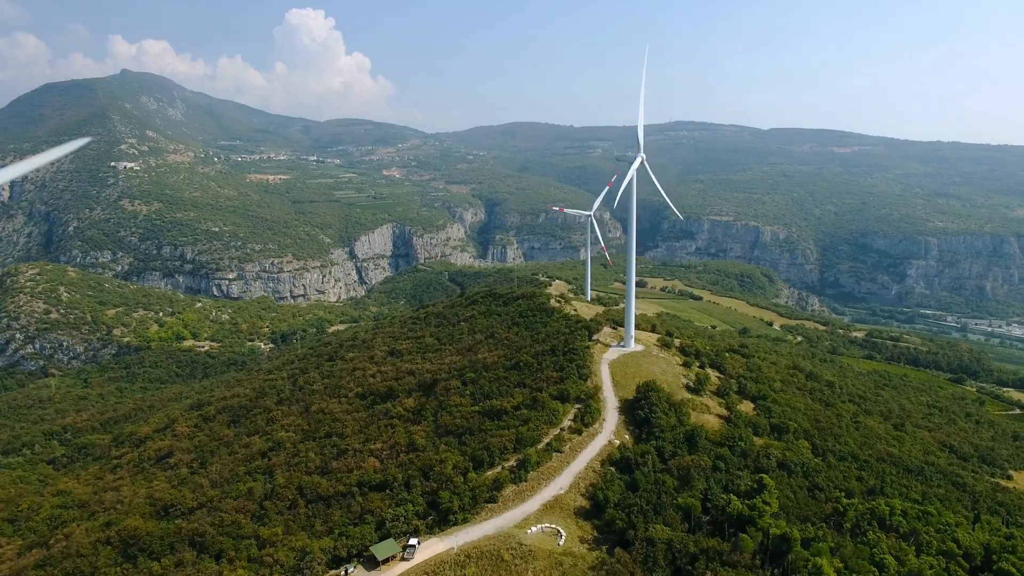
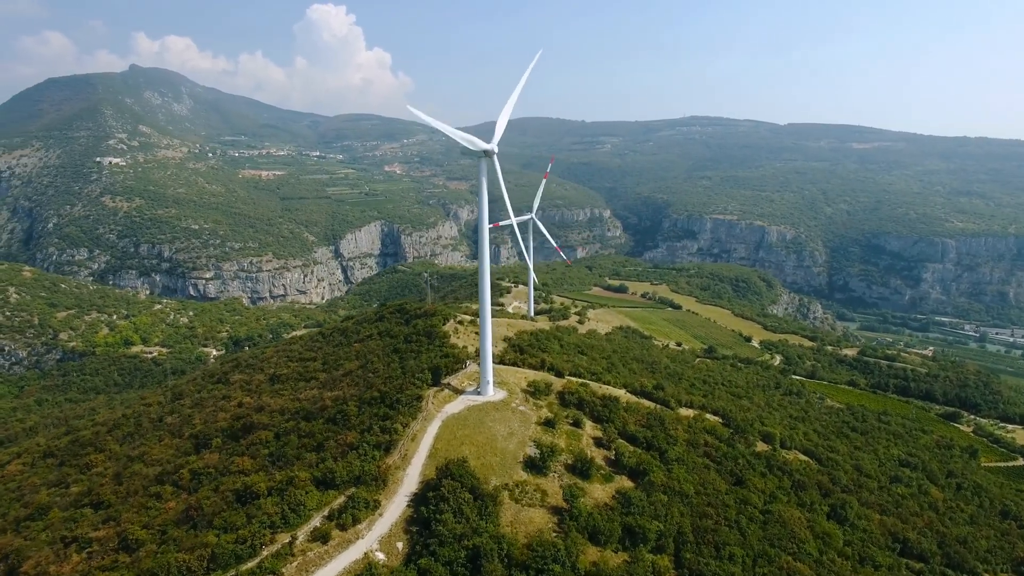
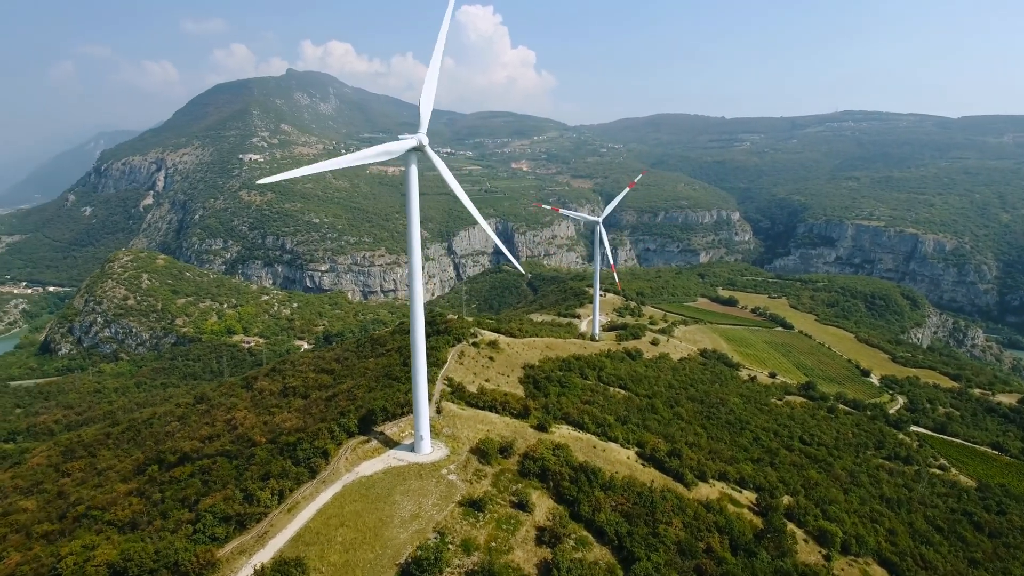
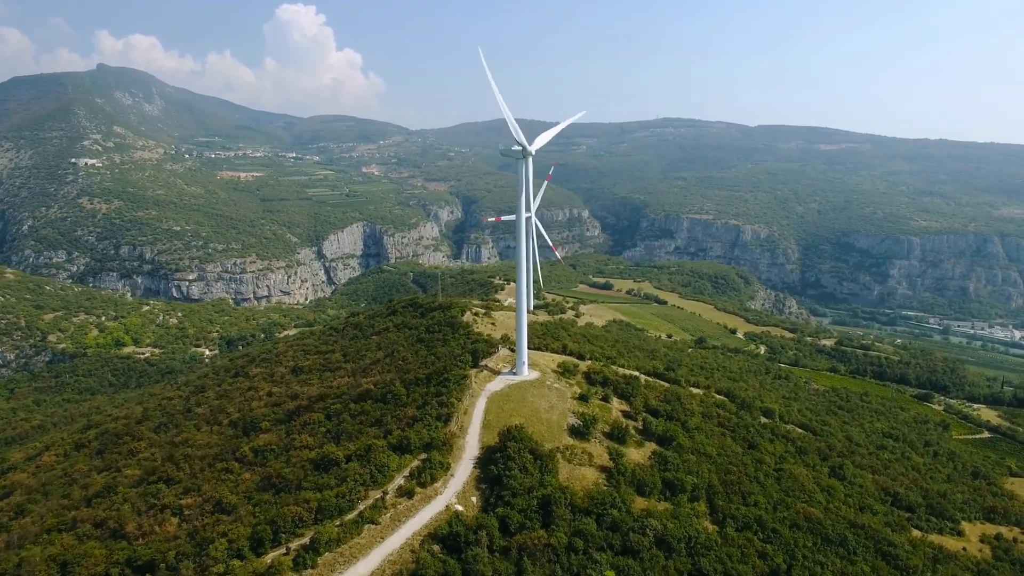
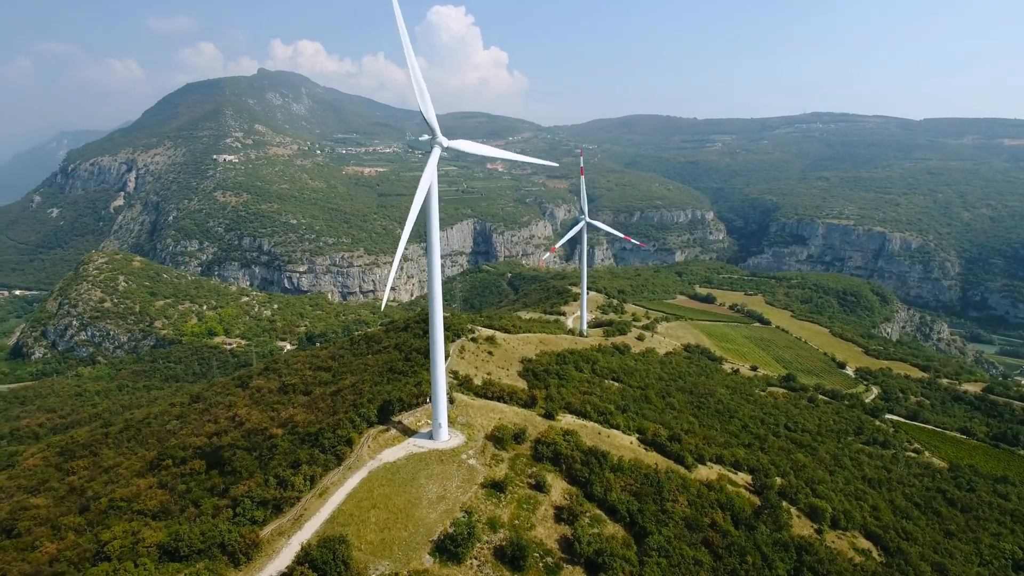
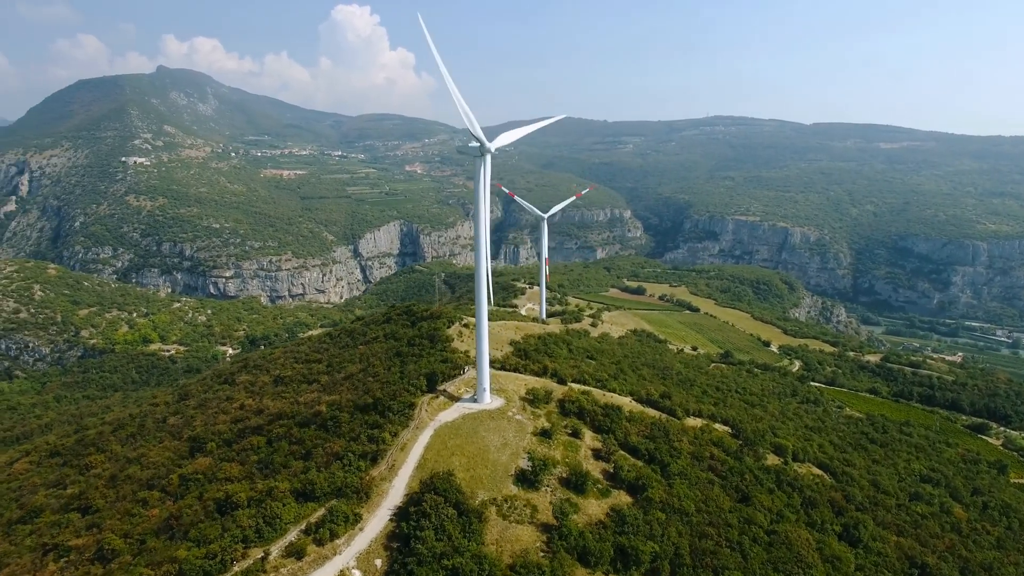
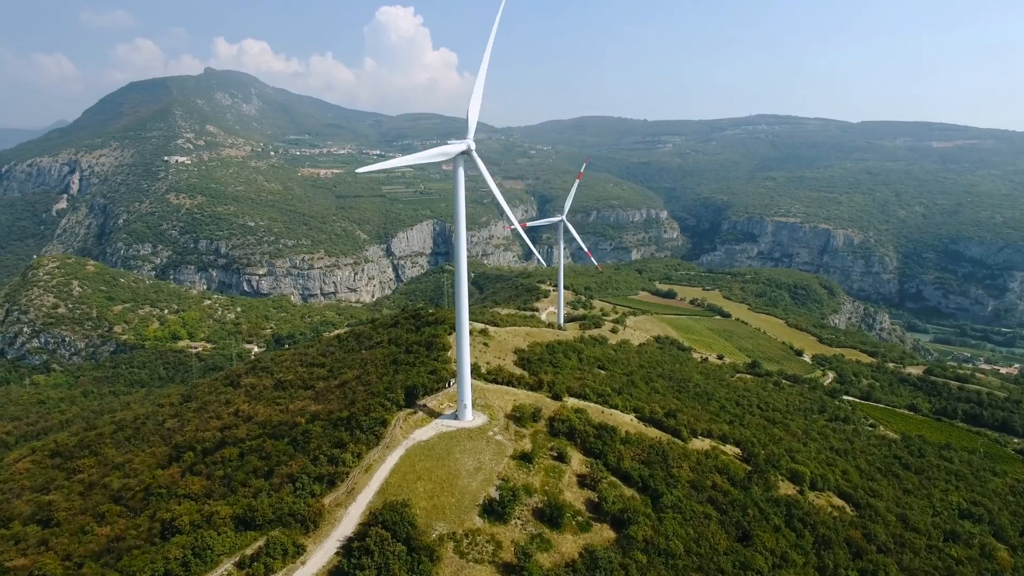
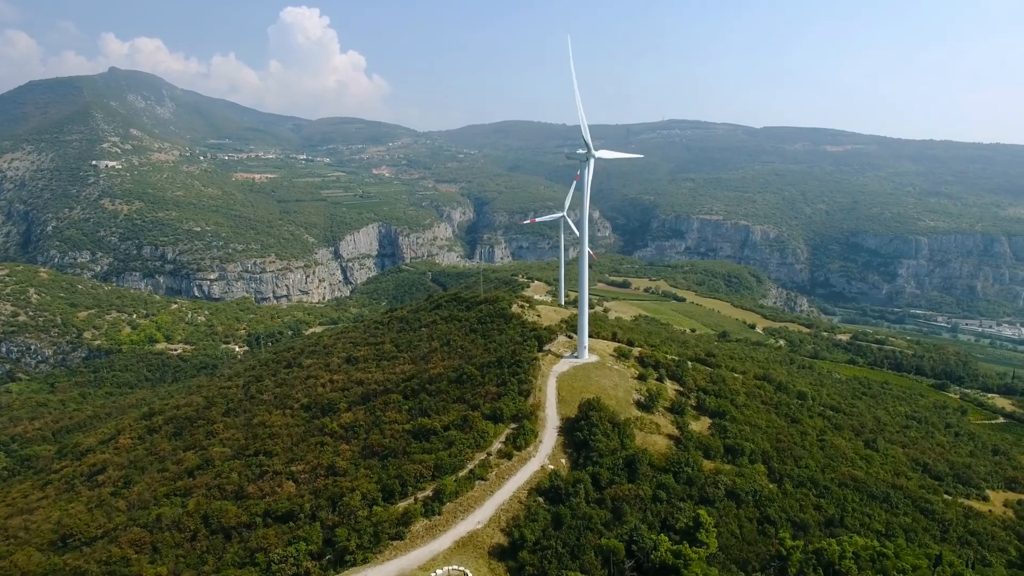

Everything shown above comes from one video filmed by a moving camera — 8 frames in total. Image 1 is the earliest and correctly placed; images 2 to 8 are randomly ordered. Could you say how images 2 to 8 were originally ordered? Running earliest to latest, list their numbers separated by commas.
8, 4, 2, 6, 7, 5, 3
